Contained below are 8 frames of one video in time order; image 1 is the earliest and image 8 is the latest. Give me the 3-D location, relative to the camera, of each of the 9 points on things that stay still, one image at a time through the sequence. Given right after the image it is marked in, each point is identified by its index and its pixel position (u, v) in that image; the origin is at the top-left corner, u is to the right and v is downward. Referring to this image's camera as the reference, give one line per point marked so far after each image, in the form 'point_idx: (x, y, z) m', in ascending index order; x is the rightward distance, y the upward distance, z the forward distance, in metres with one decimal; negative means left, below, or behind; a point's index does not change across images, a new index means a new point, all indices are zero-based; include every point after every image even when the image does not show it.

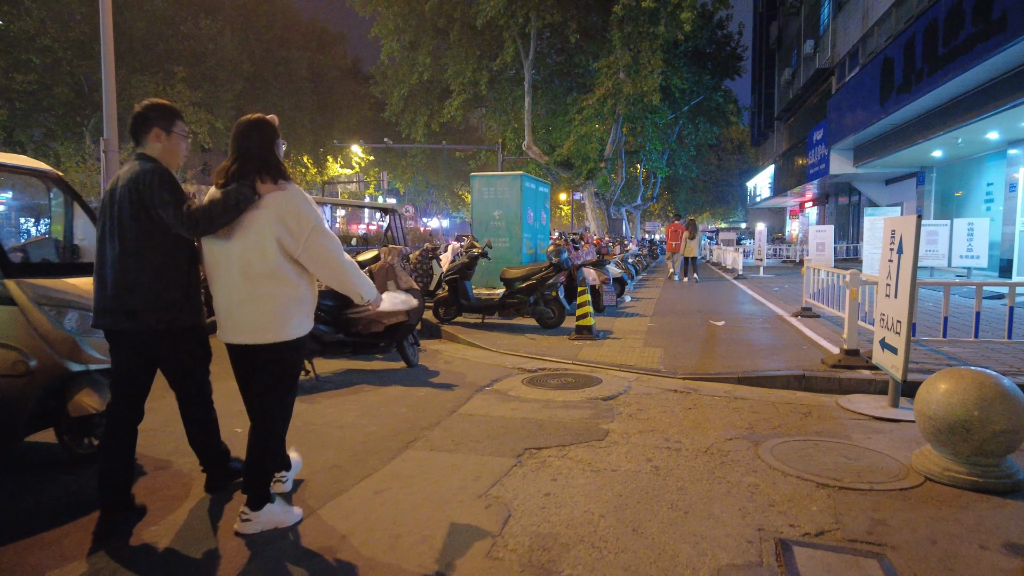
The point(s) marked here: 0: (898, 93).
0: (+11.2, +5.7, +19.1) m
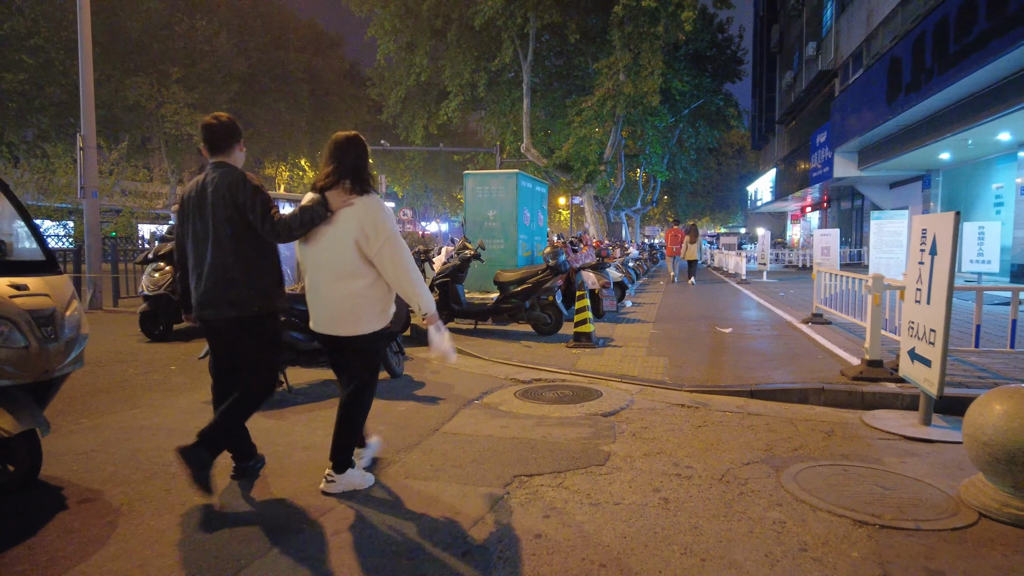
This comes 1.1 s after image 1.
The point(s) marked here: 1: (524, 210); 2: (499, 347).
0: (+11.1, +5.5, +18.6) m
1: (+0.2, +1.4, +11.4) m
2: (-0.2, -0.8, +9.1) m
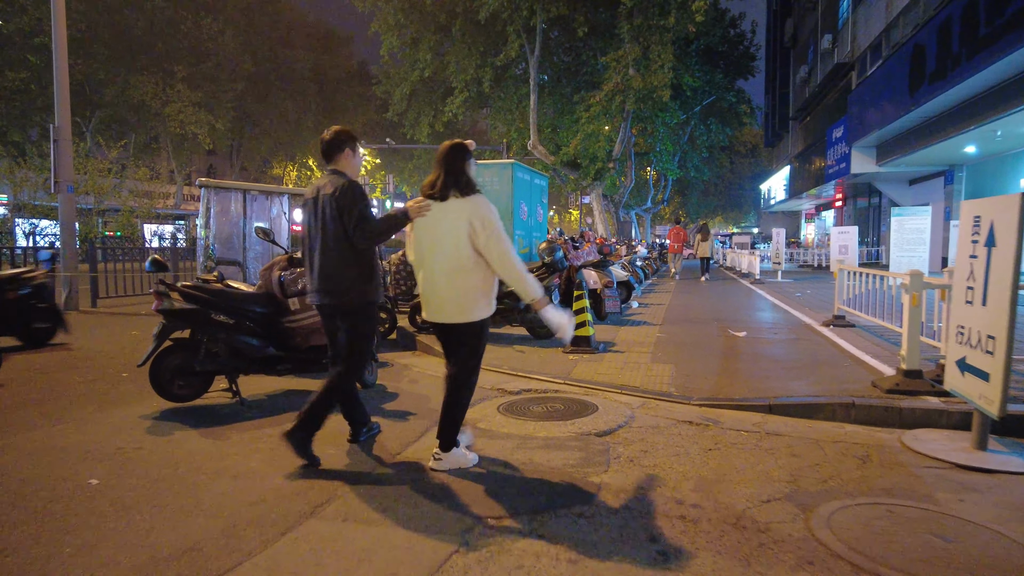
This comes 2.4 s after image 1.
0: (+11.2, +5.5, +17.6) m
1: (+0.1, +1.4, +10.6) m
2: (-0.3, -0.8, +8.3) m
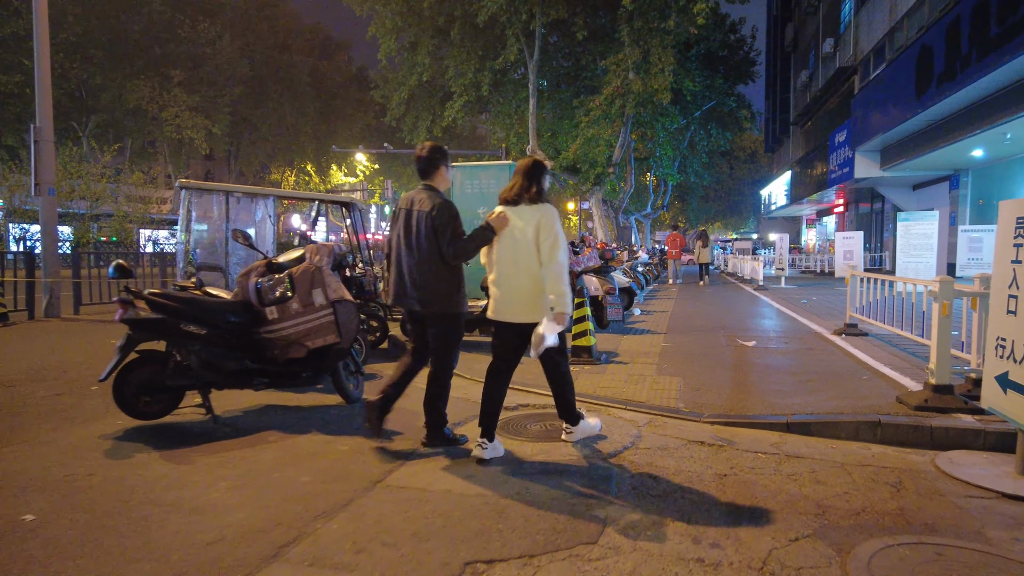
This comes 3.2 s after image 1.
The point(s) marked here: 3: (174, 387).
0: (+11.1, +5.3, +17.2) m
1: (+0.1, +1.3, +10.1) m
2: (-0.3, -0.9, +7.9) m
3: (-2.7, -0.8, +5.3) m
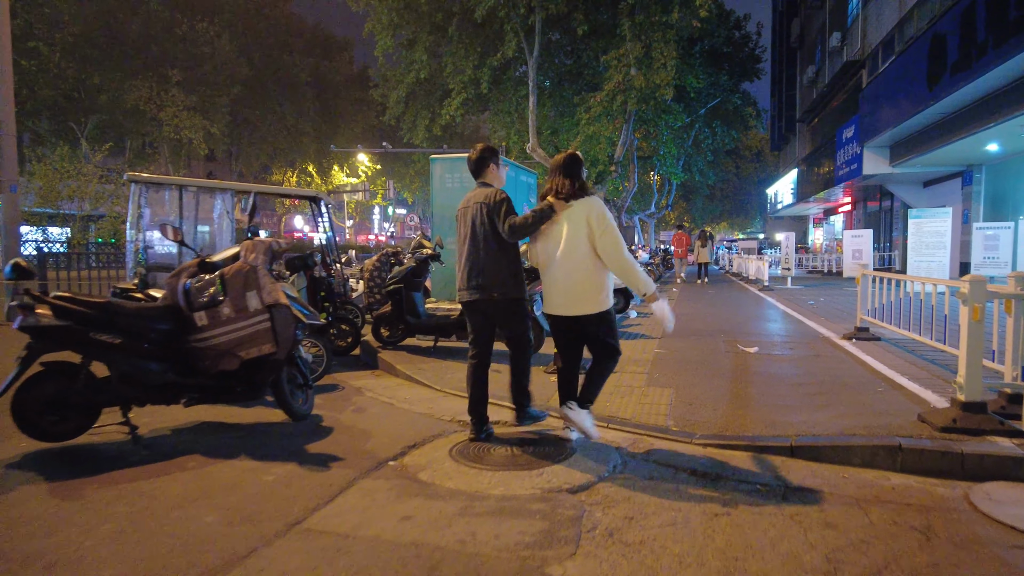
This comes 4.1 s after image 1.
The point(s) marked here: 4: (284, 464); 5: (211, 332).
0: (+11.0, +5.3, +16.4) m
1: (-0.1, +1.3, +9.4) m
2: (-0.6, -0.9, +7.2) m
3: (-3.0, -0.8, +4.6) m
4: (-1.5, -1.2, +4.4) m
5: (-2.2, -0.3, +4.9) m
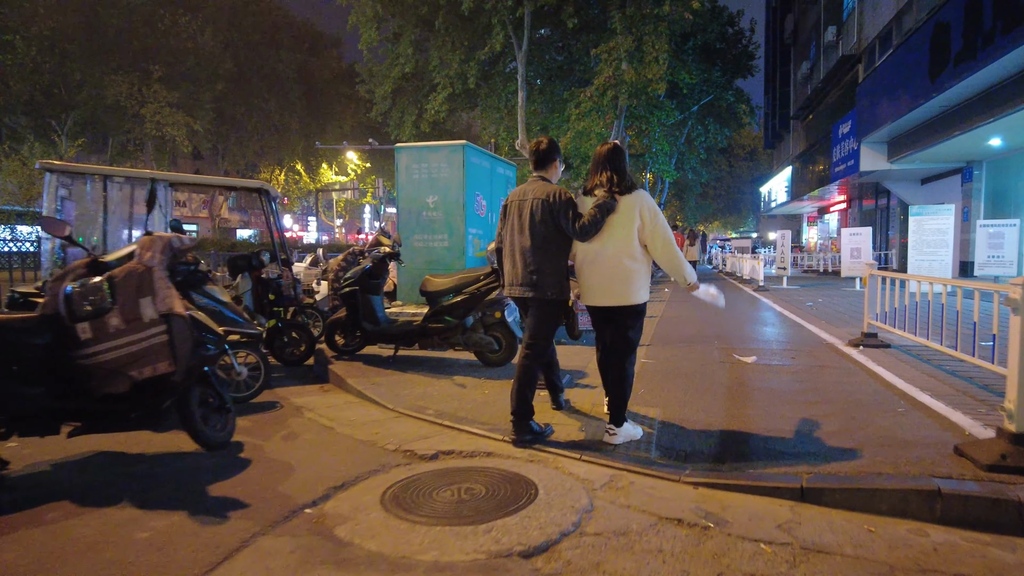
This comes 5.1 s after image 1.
0: (+10.5, +5.3, +15.7) m
1: (-0.5, +1.2, +8.6) m
2: (-0.9, -0.9, +6.3) m
3: (-3.3, -0.8, +3.7) m
4: (-1.8, -1.2, +3.5) m
5: (-2.5, -0.4, +4.0) m
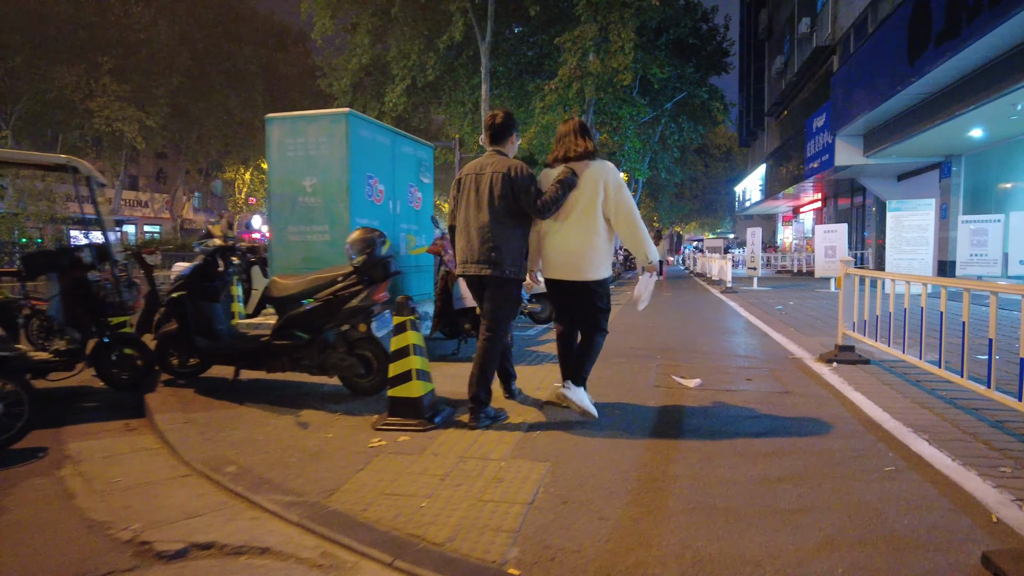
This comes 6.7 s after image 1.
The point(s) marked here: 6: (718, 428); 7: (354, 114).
0: (+9.3, +5.3, +14.4) m
1: (-1.5, +1.2, +7.0) m
2: (-1.9, -1.0, +4.7) m
3: (-4.2, -0.9, +2.1) m
4: (-2.7, -1.2, +1.9) m
5: (-3.5, -0.4, +2.3) m
6: (+1.4, -0.9, +4.2) m
7: (-1.6, +1.8, +7.0) m
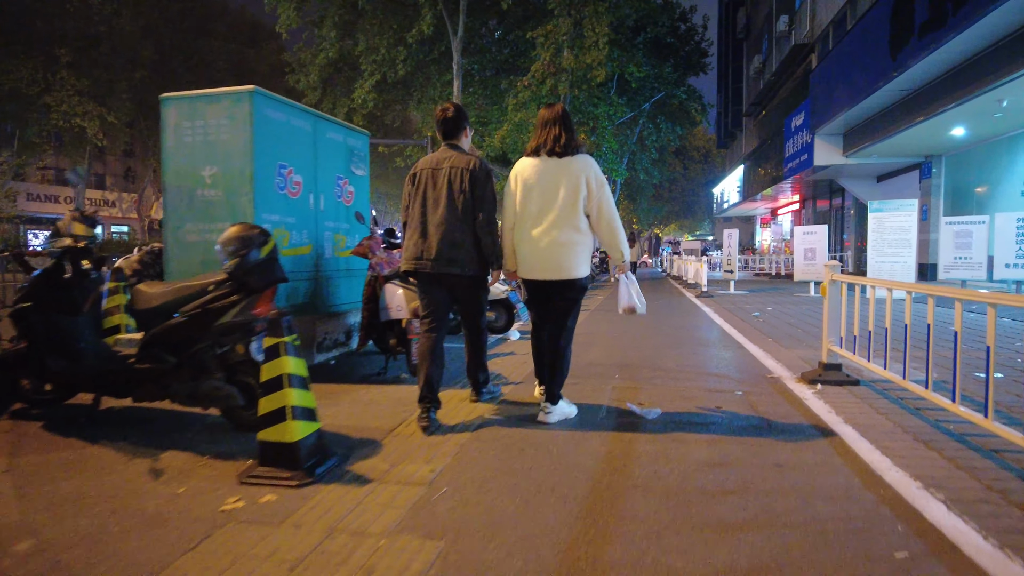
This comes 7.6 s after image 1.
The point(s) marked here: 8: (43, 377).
0: (+8.5, +5.2, +13.7) m
1: (-2.1, +1.1, +6.0) m
2: (-2.4, -1.0, +3.7) m
3: (-4.6, -0.9, +1.0) m
4: (-3.1, -1.3, +0.8) m
5: (-3.9, -0.5, +1.3) m
6: (+0.9, -1.0, +3.3) m
7: (-2.2, +1.7, +6.0) m
8: (-3.3, -0.6, +4.6) m
